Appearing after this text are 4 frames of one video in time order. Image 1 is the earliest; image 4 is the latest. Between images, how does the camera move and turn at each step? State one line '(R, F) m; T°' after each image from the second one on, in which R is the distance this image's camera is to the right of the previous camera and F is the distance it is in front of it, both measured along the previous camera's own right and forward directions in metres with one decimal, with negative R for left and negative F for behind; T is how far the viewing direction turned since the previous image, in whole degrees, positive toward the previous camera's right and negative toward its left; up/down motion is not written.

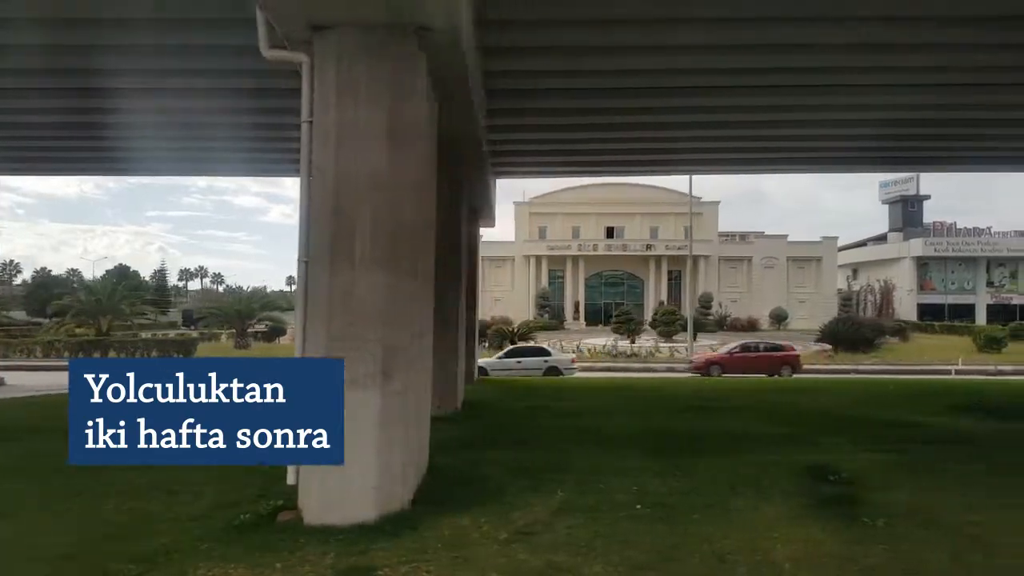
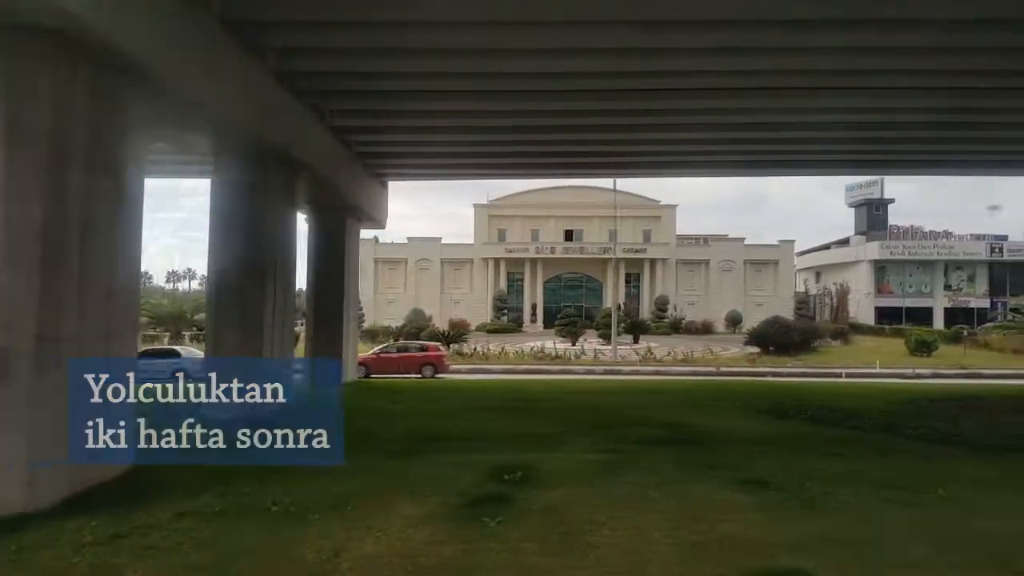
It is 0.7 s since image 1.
(+4.9, 0.0) m; 0°
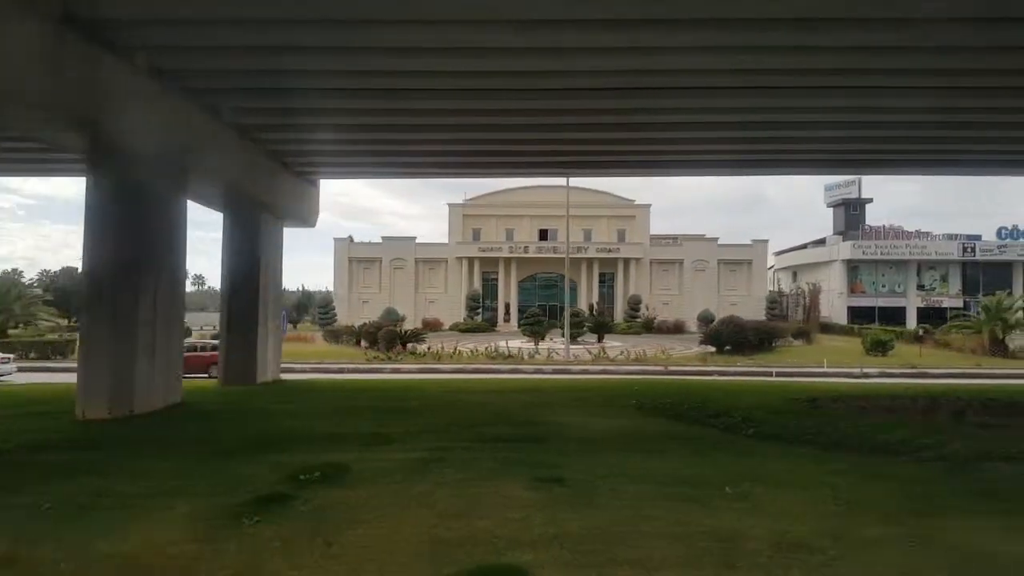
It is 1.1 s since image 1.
(+3.0, 0.0) m; 0°
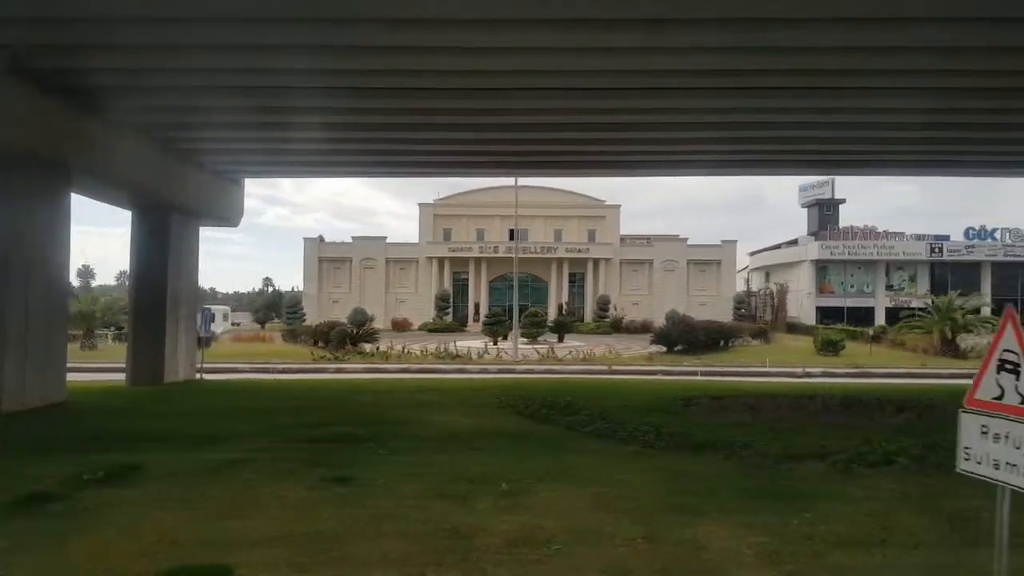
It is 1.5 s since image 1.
(+3.1, 0.0) m; 0°
